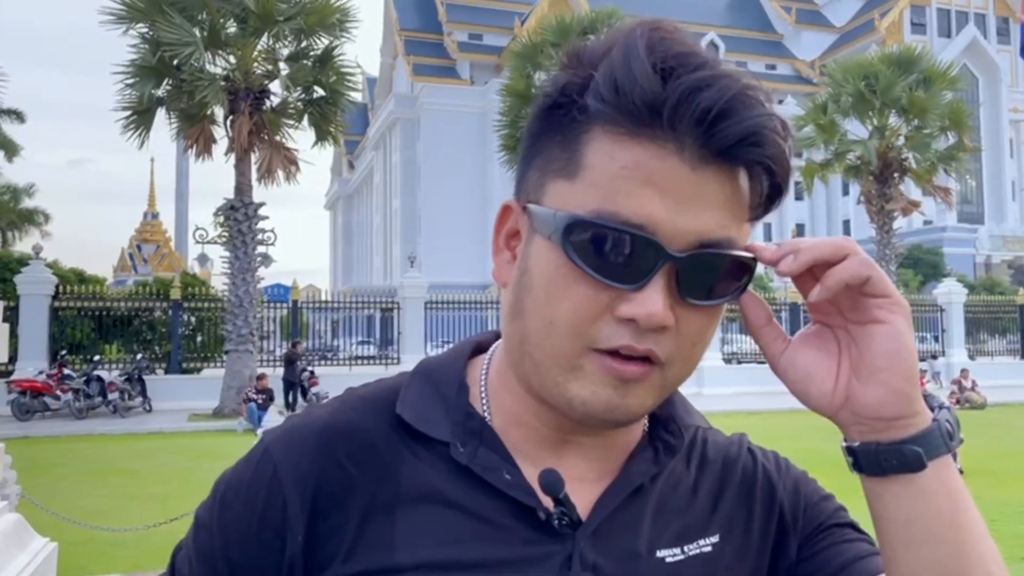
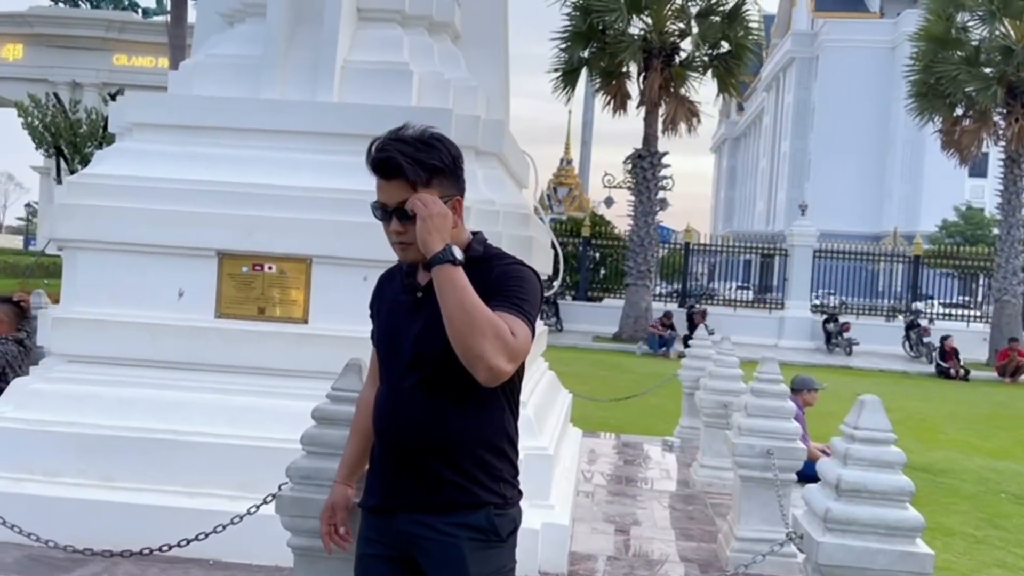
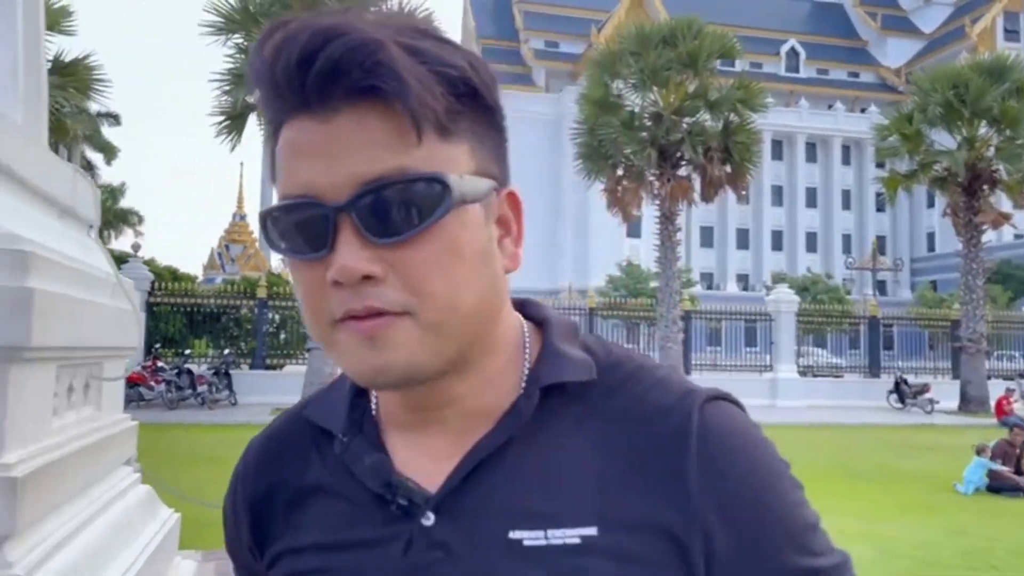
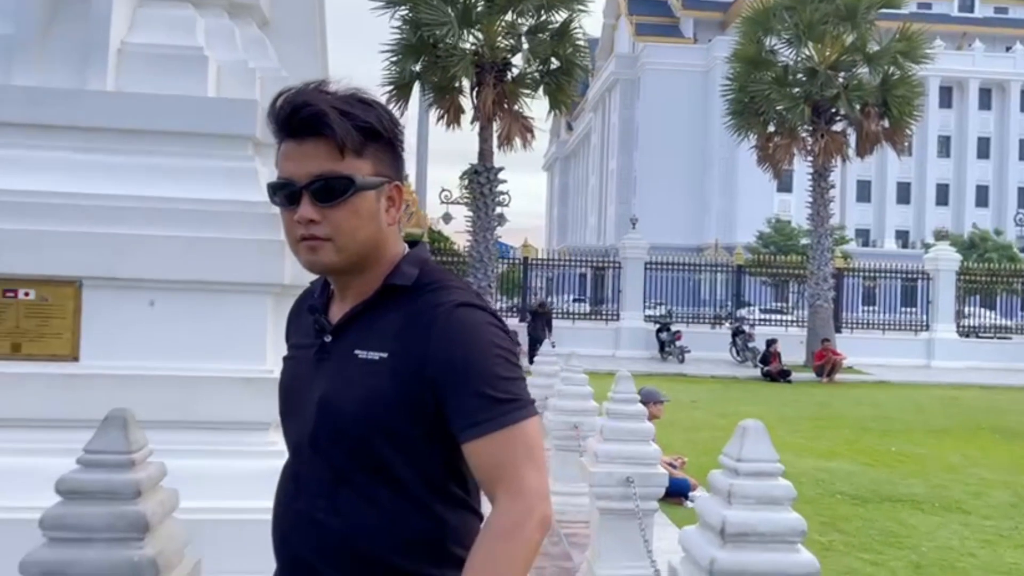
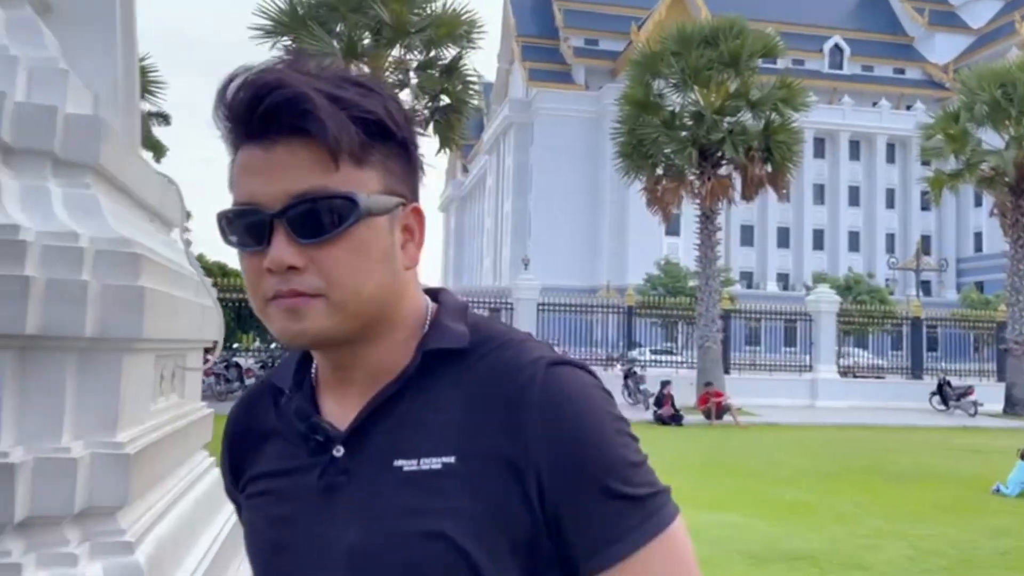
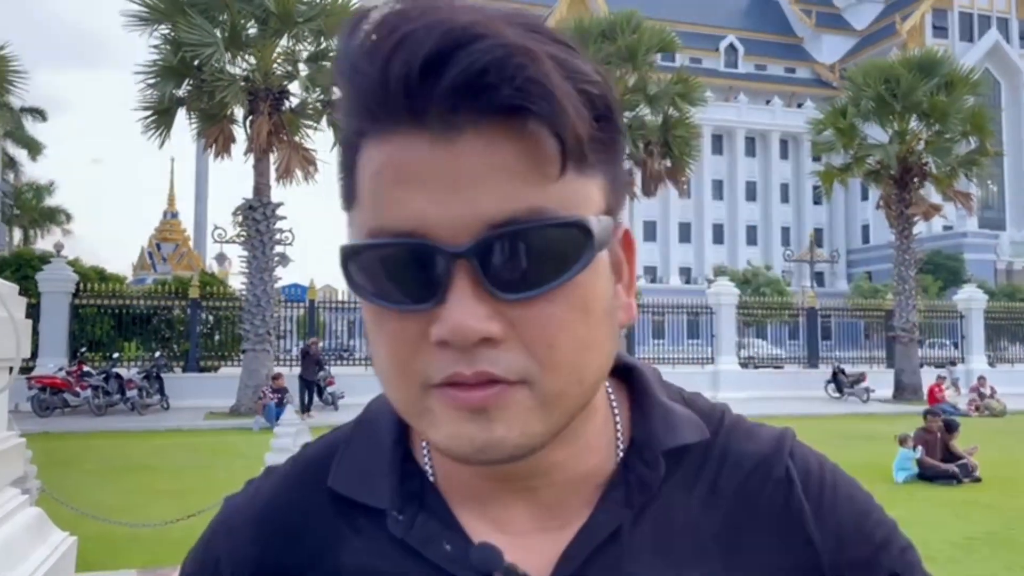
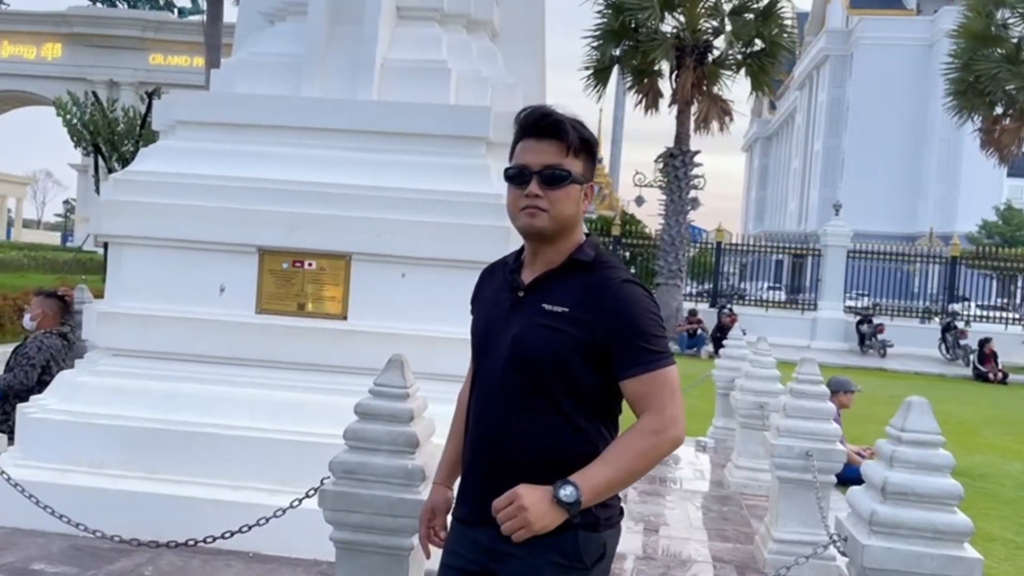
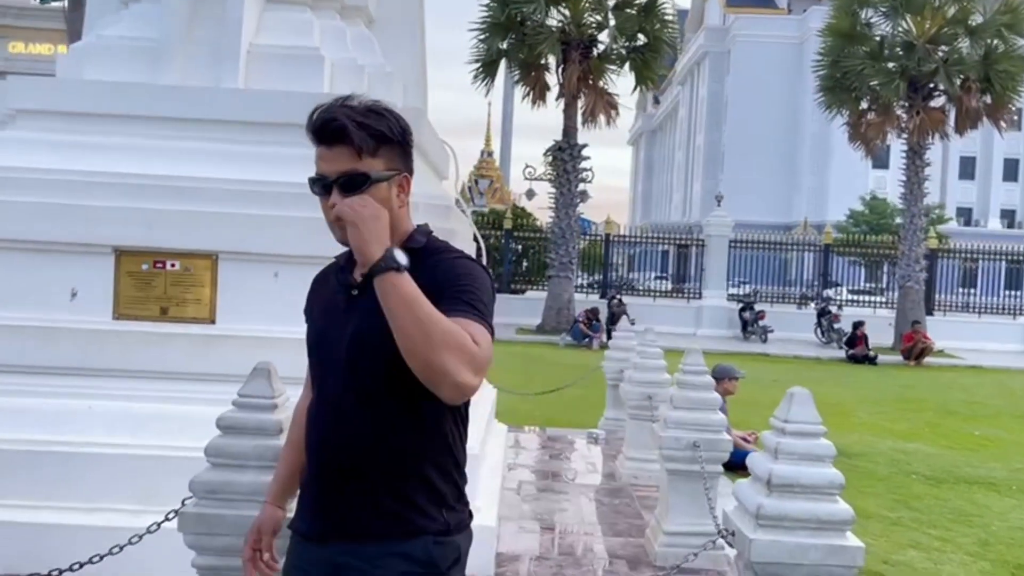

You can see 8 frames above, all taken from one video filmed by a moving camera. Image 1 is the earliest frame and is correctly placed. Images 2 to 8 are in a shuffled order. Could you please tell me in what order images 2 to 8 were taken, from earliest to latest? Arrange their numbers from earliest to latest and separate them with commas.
6, 3, 5, 4, 8, 2, 7
